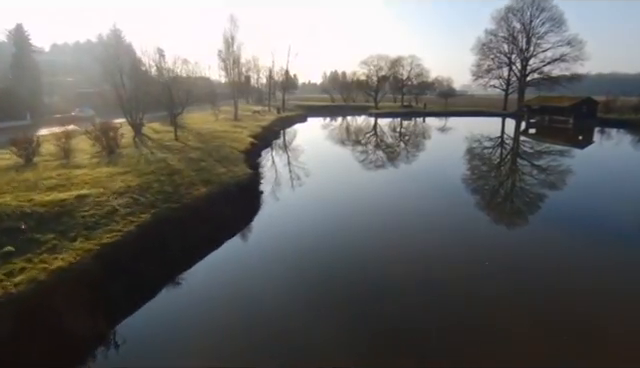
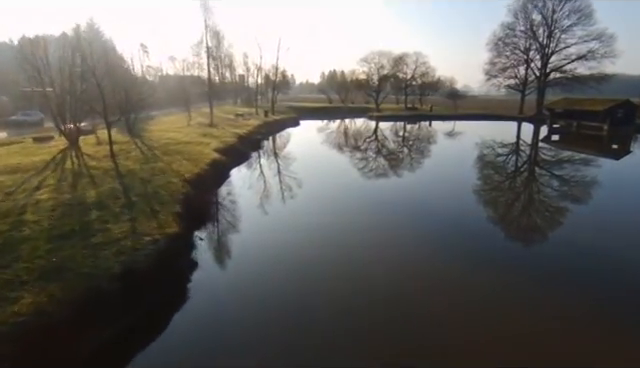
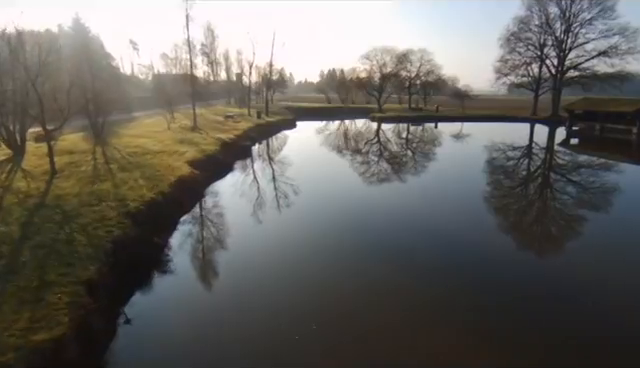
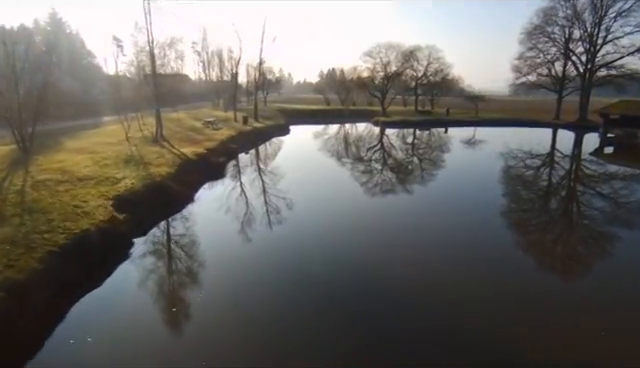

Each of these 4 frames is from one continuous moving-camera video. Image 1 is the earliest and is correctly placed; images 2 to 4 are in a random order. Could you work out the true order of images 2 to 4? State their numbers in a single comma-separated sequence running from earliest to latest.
2, 3, 4
